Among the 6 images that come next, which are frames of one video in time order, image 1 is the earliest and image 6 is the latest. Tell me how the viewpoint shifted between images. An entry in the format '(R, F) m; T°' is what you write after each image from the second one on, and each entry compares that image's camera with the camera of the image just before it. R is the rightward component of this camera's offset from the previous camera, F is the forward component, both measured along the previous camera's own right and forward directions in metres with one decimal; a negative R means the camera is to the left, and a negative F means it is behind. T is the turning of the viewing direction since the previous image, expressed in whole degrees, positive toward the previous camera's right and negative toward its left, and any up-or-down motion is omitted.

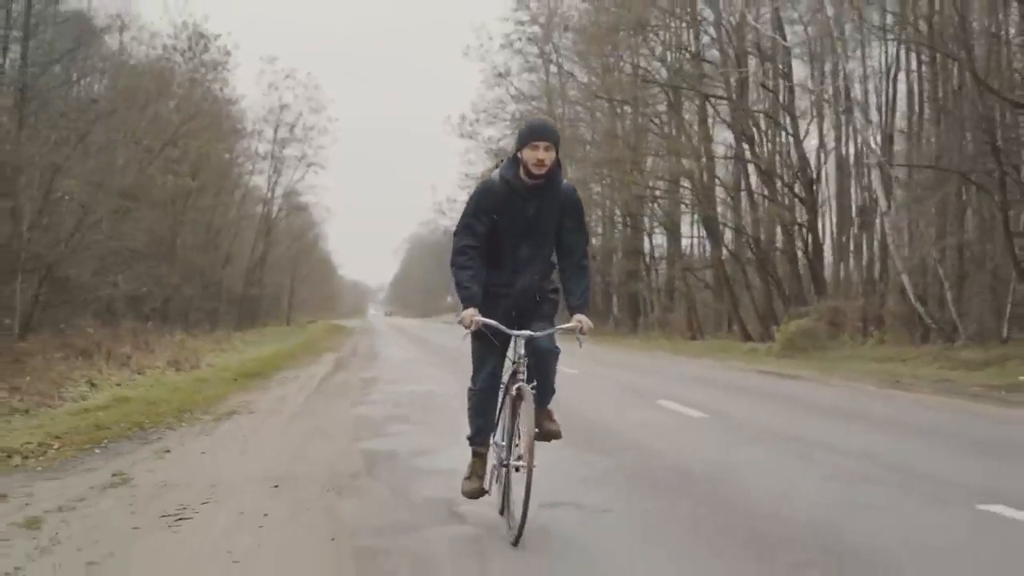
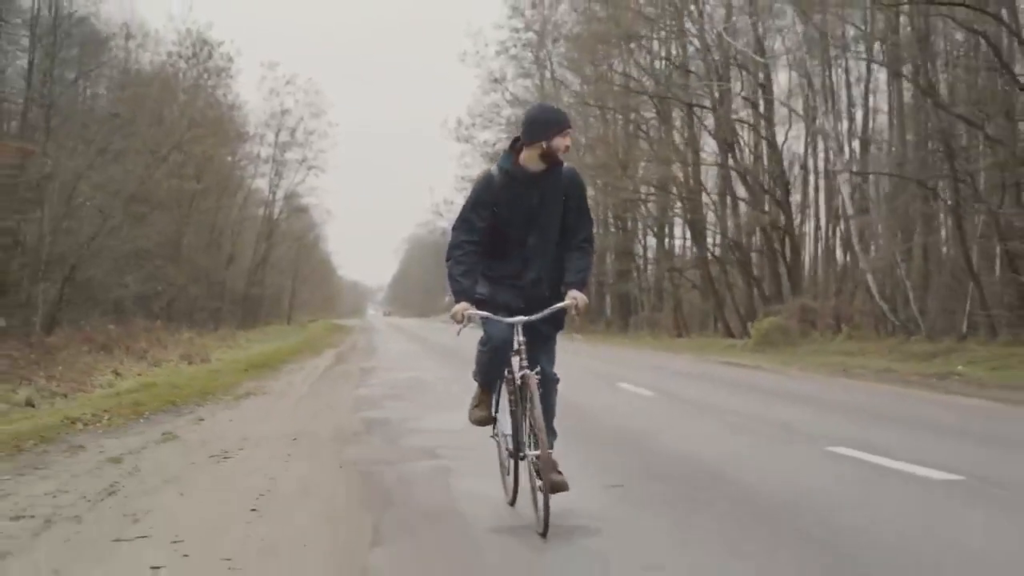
(+0.1, -1.6) m; 0°
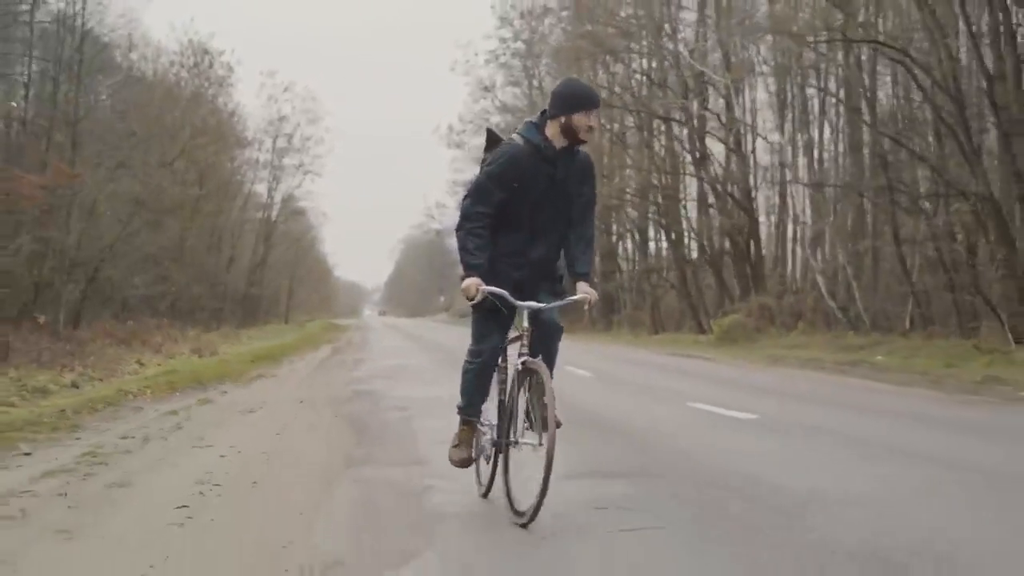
(+0.3, -2.4) m; 0°
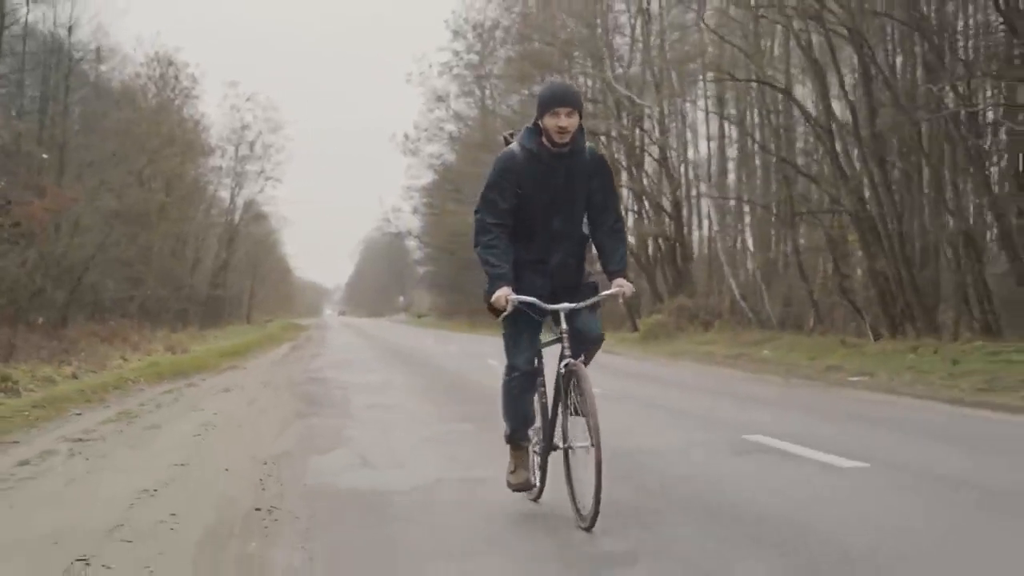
(+0.4, -3.0) m; +1°
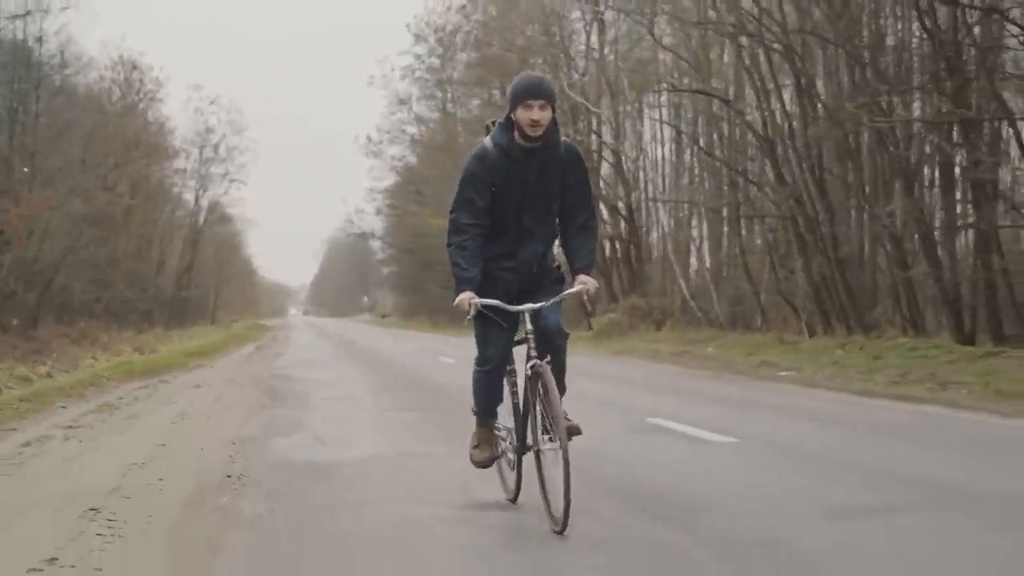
(+0.1, -1.1) m; +1°
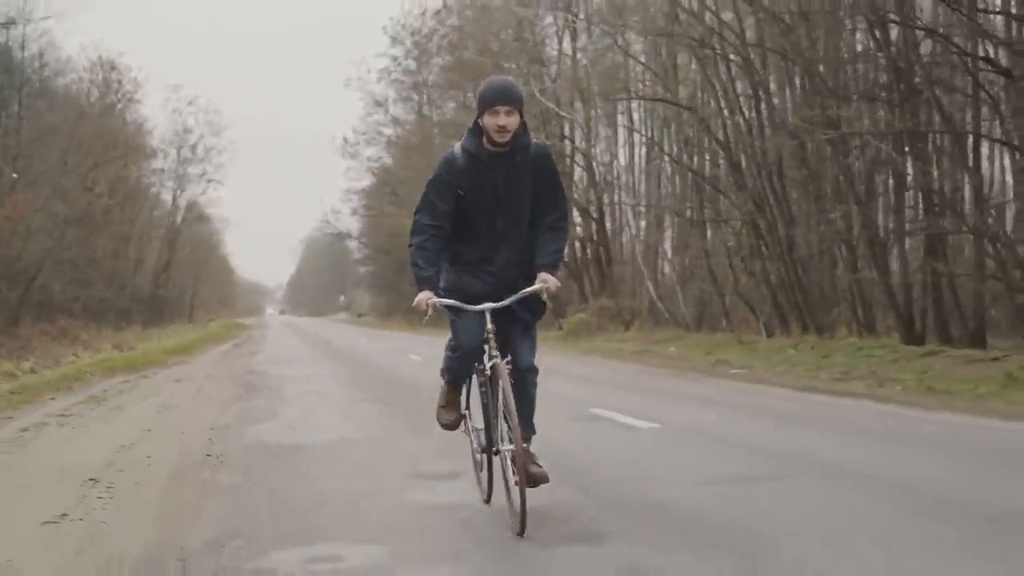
(+0.1, -0.8) m; +1°
